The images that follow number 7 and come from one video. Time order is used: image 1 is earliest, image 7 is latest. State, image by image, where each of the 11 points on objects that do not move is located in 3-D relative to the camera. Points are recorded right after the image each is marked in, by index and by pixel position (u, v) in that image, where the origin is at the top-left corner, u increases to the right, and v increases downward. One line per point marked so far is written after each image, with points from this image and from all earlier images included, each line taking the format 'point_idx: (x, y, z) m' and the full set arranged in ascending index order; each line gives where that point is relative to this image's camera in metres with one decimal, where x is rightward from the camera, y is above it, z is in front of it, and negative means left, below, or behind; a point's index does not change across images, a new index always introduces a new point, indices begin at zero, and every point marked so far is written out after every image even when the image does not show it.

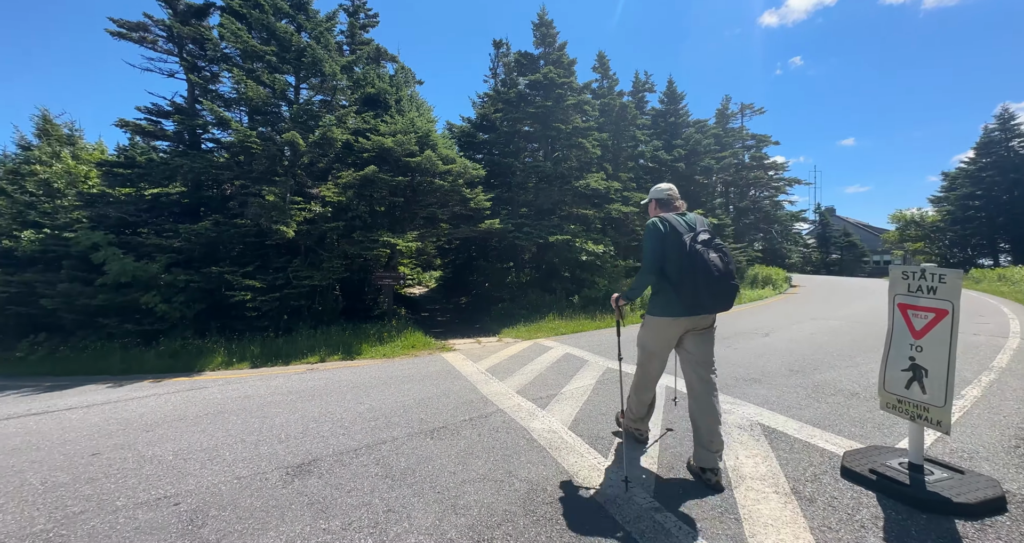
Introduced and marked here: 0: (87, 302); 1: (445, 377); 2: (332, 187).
0: (-8.7, -0.6, +7.9) m
1: (-1.0, -1.6, +5.7) m
2: (-4.4, +2.1, +9.4) m
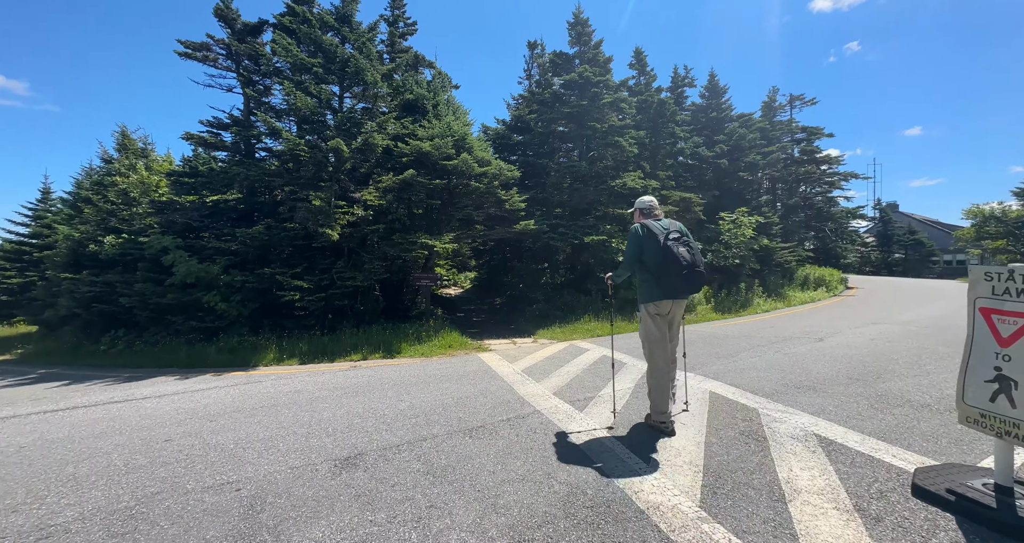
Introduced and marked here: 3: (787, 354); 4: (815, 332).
0: (-8.0, -0.7, +8.7) m
1: (-0.4, -1.6, +5.8) m
2: (-3.5, +2.0, +9.8) m
3: (+4.5, -1.4, +6.4) m
4: (+6.5, -1.3, +8.4) m
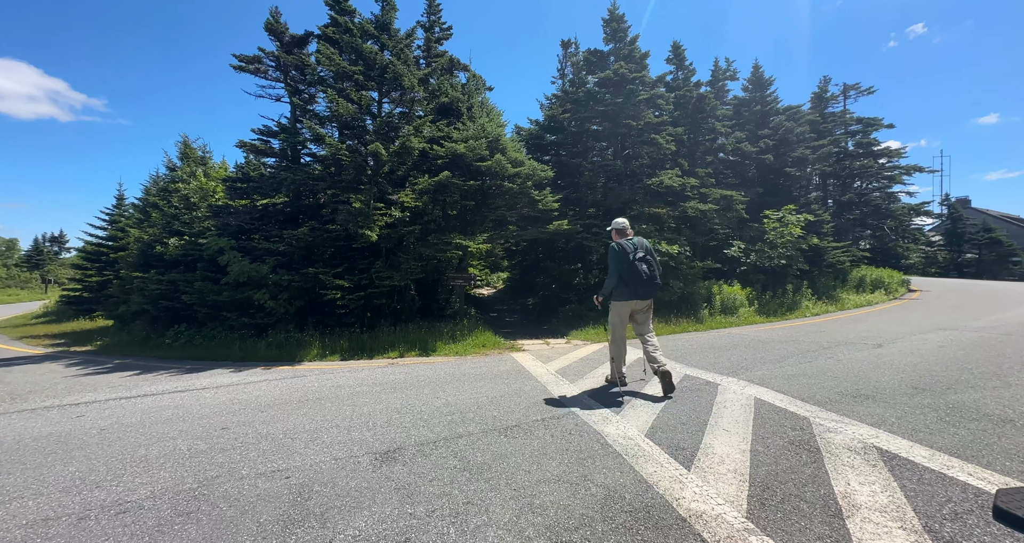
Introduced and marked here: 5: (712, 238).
0: (-7.2, -0.6, +9.3) m
1: (+0.1, -1.6, +5.8) m
2: (-2.7, +2.0, +10.0) m
3: (+5.1, -1.4, +6.0) m
4: (+7.2, -1.3, +7.8) m
5: (+7.3, +1.2, +14.1) m
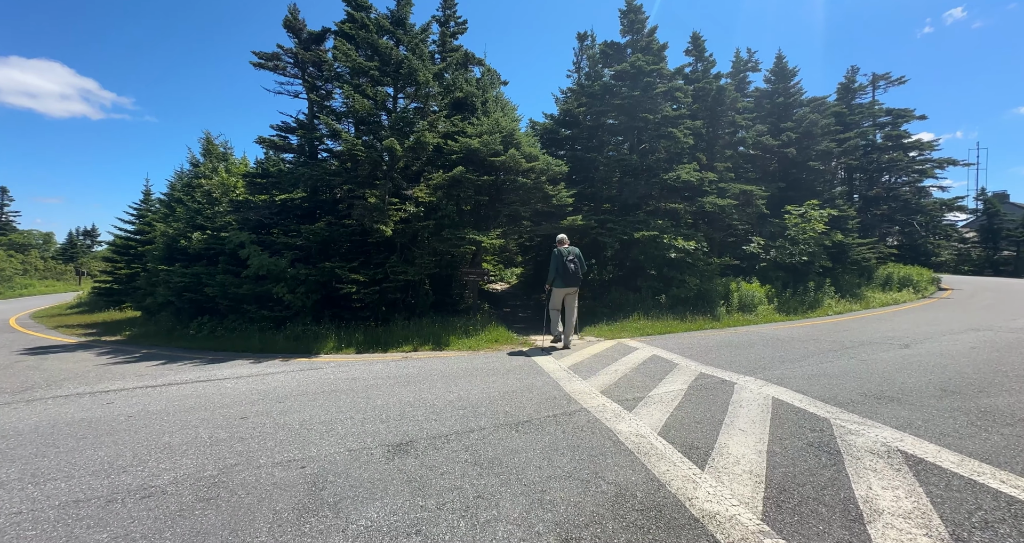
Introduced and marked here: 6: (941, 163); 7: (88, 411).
0: (-6.9, -0.5, +9.6) m
1: (+0.3, -1.5, +5.8) m
2: (-2.3, +2.2, +10.1) m
3: (+5.3, -1.3, +5.8) m
4: (+7.5, -1.3, +7.5) m
5: (+7.8, +1.3, +13.8) m
6: (+20.6, +5.2, +18.5) m
7: (-4.9, -1.6, +4.4) m
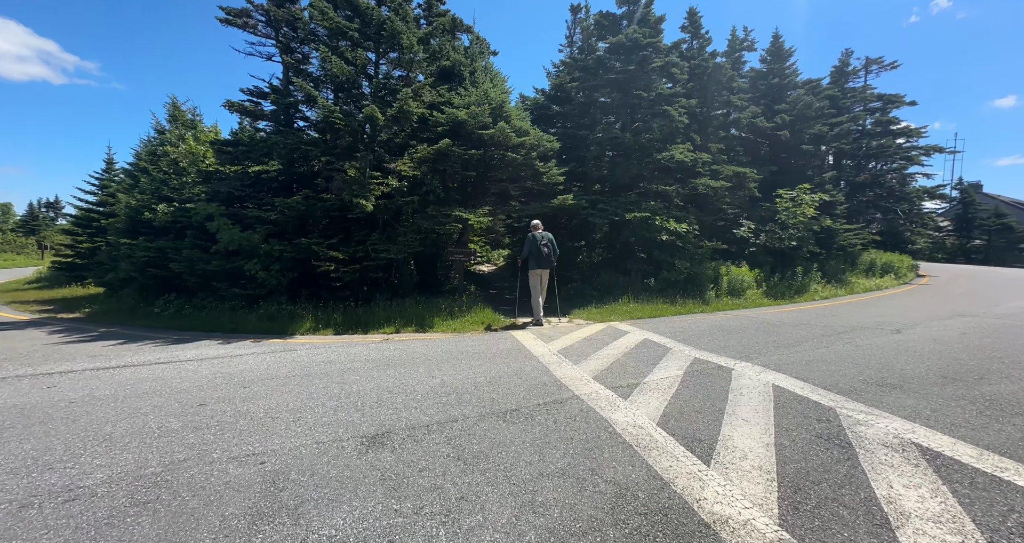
0: (-7.2, +0.1, +9.0) m
1: (+0.1, -1.2, +5.5) m
2: (-2.6, +2.7, +9.5) m
3: (+5.1, -1.1, +5.6) m
4: (+7.2, -1.0, +7.5) m
5: (+7.4, +1.9, +13.6) m
6: (+20.1, +5.8, +18.6) m
7: (-5.0, -1.3, +4.0) m
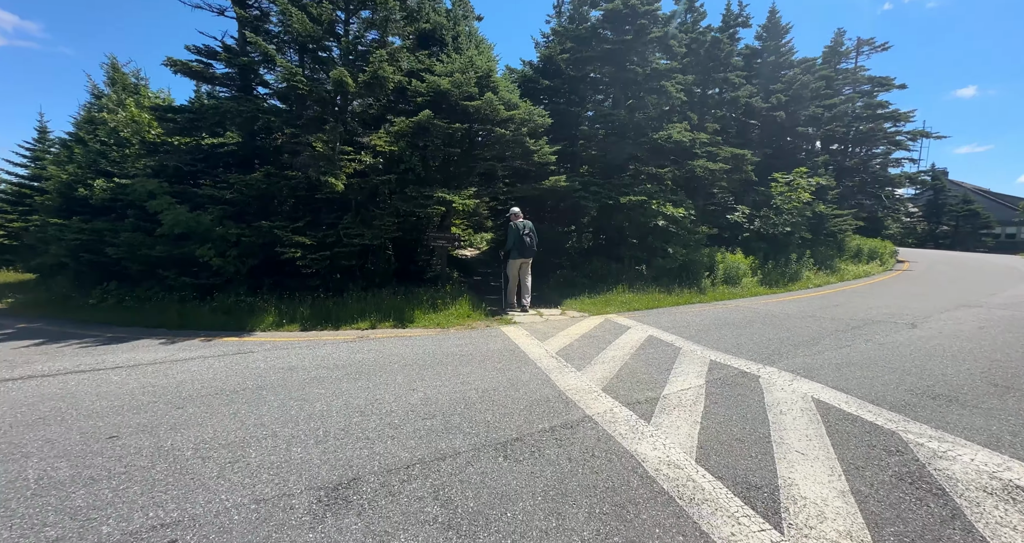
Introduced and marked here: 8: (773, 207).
0: (-7.4, +0.4, +7.9) m
1: (0.0, -1.1, +4.8) m
2: (-2.8, +3.0, +8.5) m
3: (+5.0, -1.0, +5.2) m
4: (+7.1, -0.8, +7.1) m
5: (+6.9, +2.4, +13.1) m
6: (+19.3, +6.5, +18.5) m
7: (-5.0, -1.2, +3.0) m
8: (+9.2, +2.3, +13.6) m
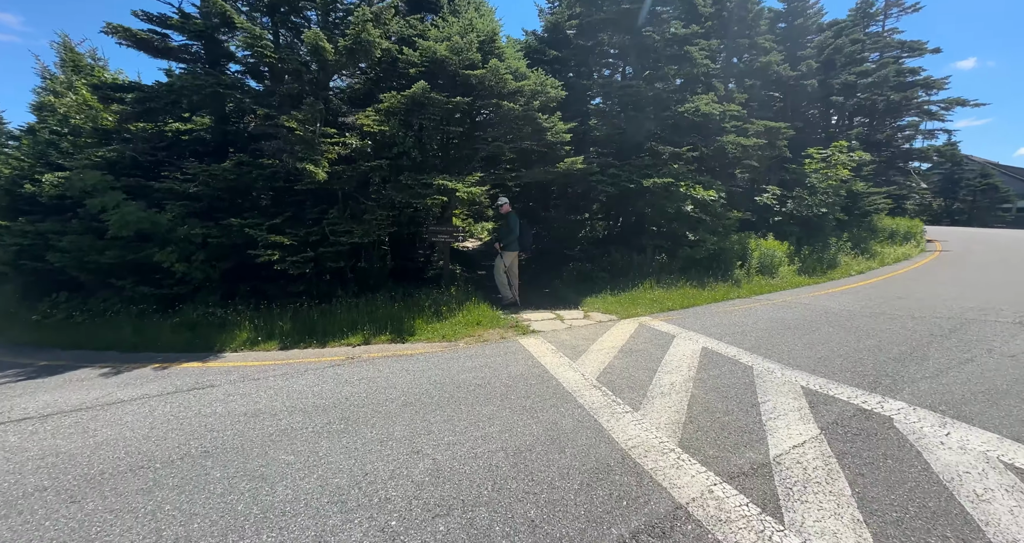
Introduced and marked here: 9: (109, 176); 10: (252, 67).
0: (-7.1, +0.2, +6.7) m
1: (+0.3, -1.2, +3.7) m
2: (-2.6, +3.0, +7.3) m
3: (+5.3, -0.9, +4.1) m
4: (+7.3, -0.6, +6.0) m
5: (+7.1, +2.8, +11.9) m
6: (+19.4, +7.4, +17.2) m
7: (-4.7, -1.5, +1.9) m
8: (+9.4, +2.7, +12.4) m
9: (-7.2, +1.7, +6.9) m
10: (-5.0, +3.9, +7.3) m
